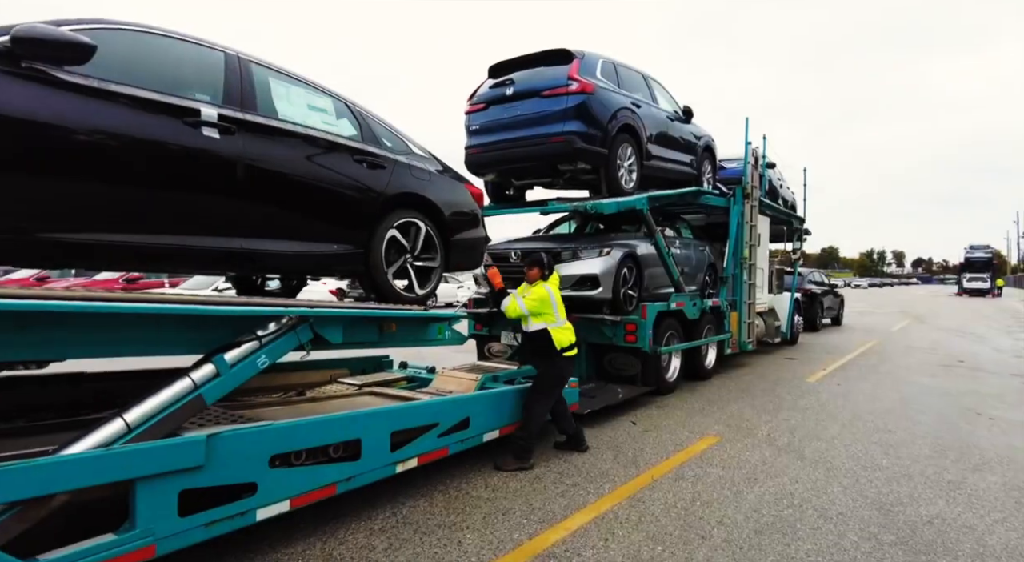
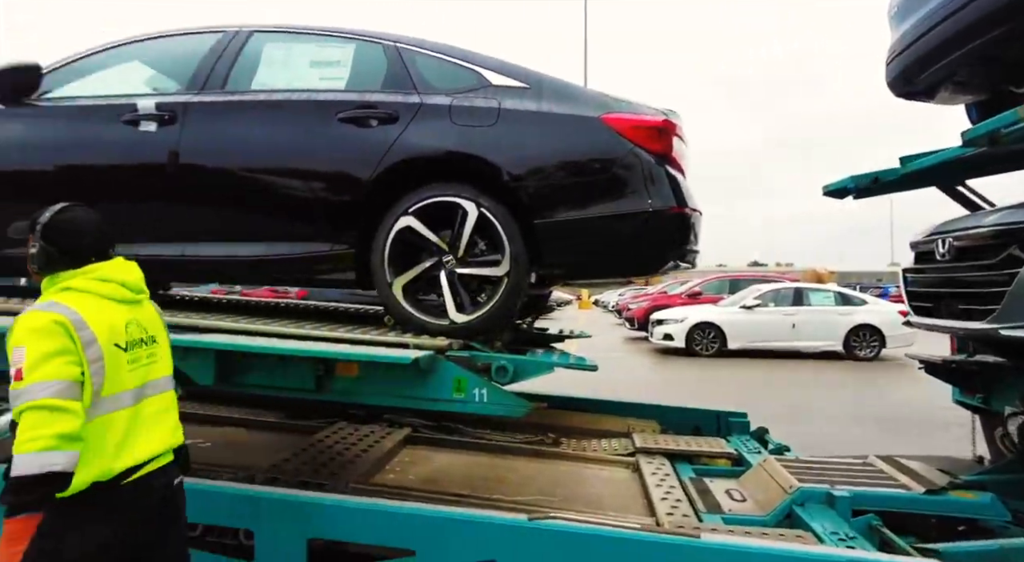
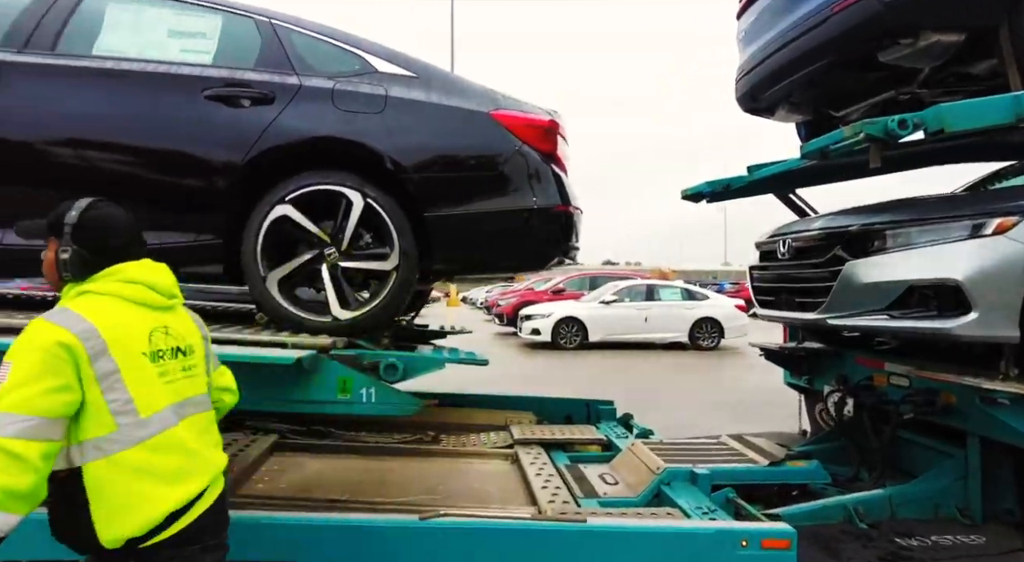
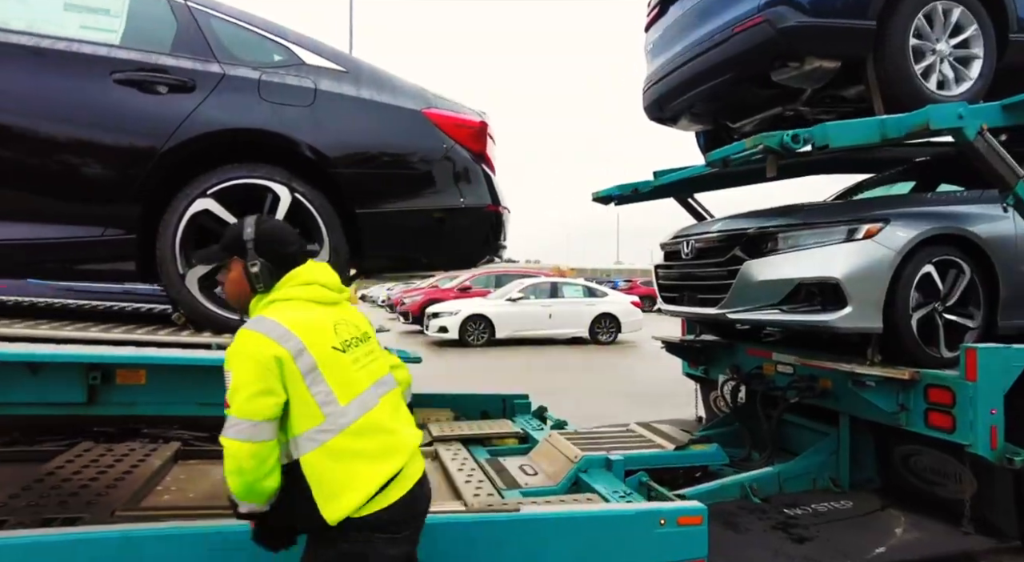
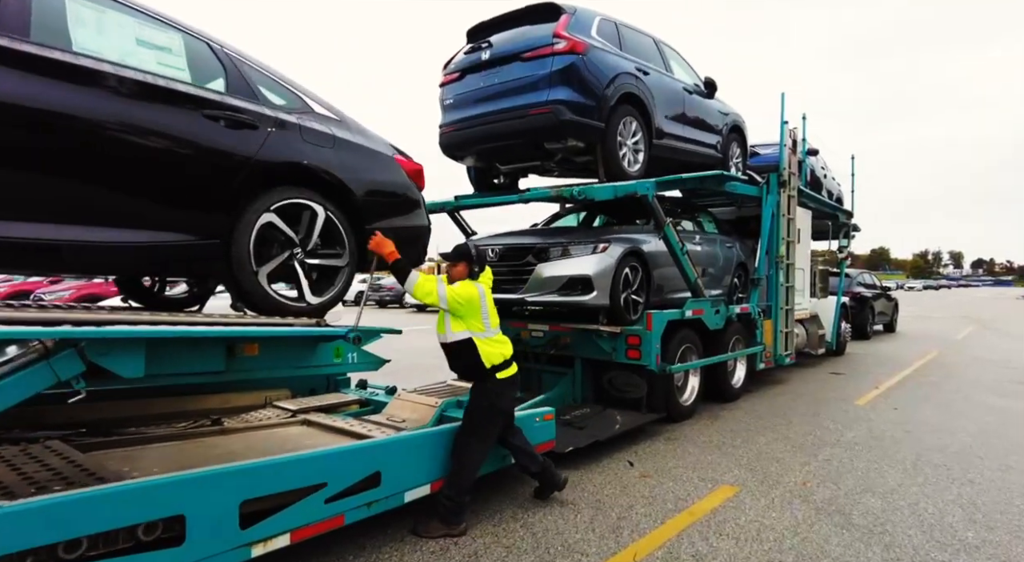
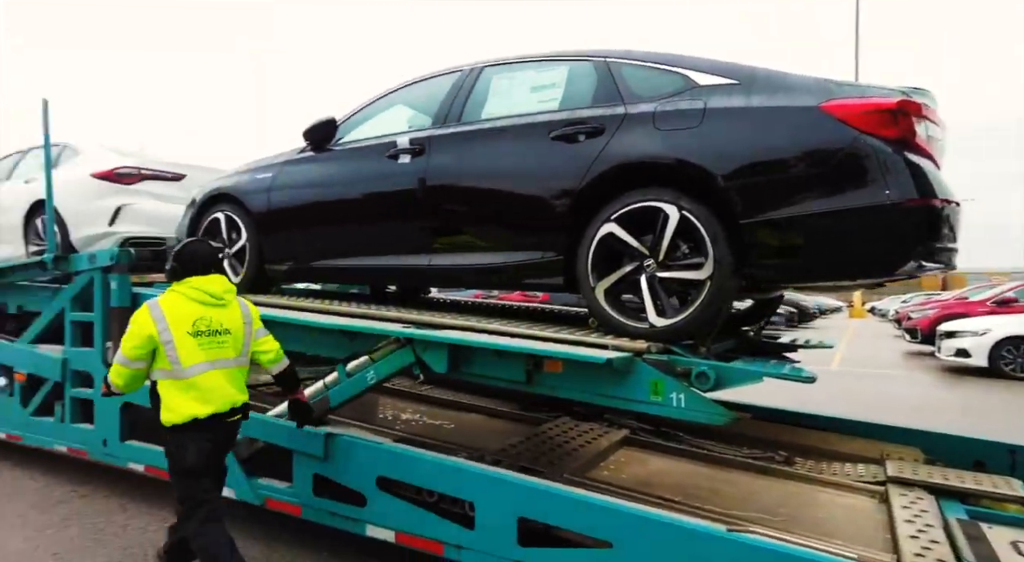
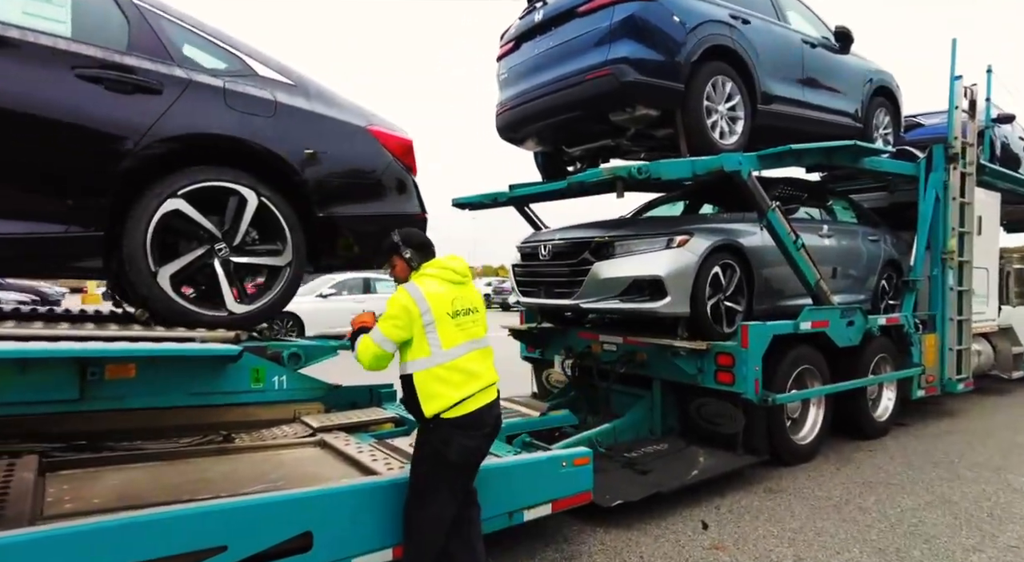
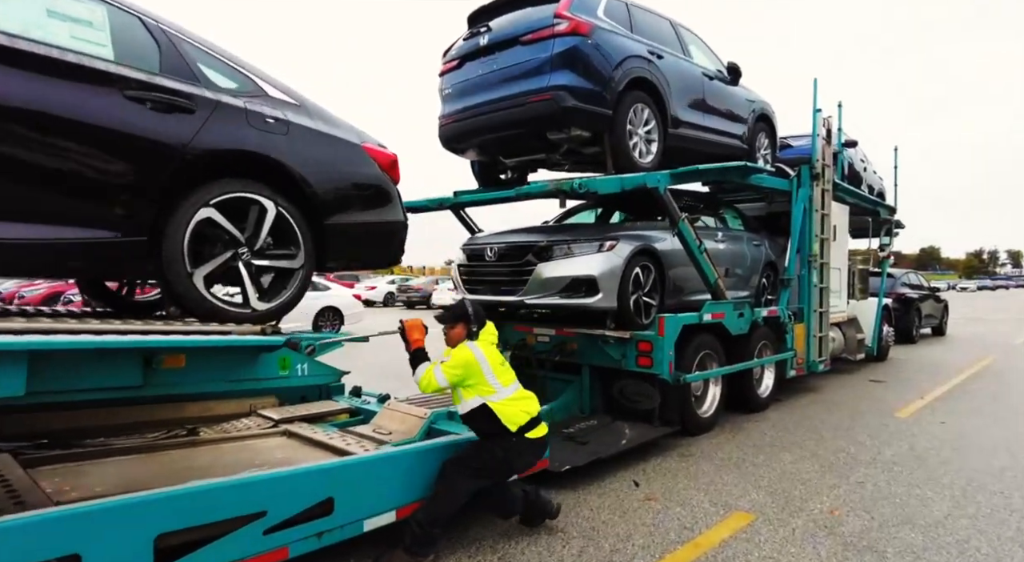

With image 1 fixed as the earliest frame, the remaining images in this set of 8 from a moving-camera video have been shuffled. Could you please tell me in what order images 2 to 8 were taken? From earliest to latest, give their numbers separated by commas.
5, 8, 7, 4, 3, 2, 6
